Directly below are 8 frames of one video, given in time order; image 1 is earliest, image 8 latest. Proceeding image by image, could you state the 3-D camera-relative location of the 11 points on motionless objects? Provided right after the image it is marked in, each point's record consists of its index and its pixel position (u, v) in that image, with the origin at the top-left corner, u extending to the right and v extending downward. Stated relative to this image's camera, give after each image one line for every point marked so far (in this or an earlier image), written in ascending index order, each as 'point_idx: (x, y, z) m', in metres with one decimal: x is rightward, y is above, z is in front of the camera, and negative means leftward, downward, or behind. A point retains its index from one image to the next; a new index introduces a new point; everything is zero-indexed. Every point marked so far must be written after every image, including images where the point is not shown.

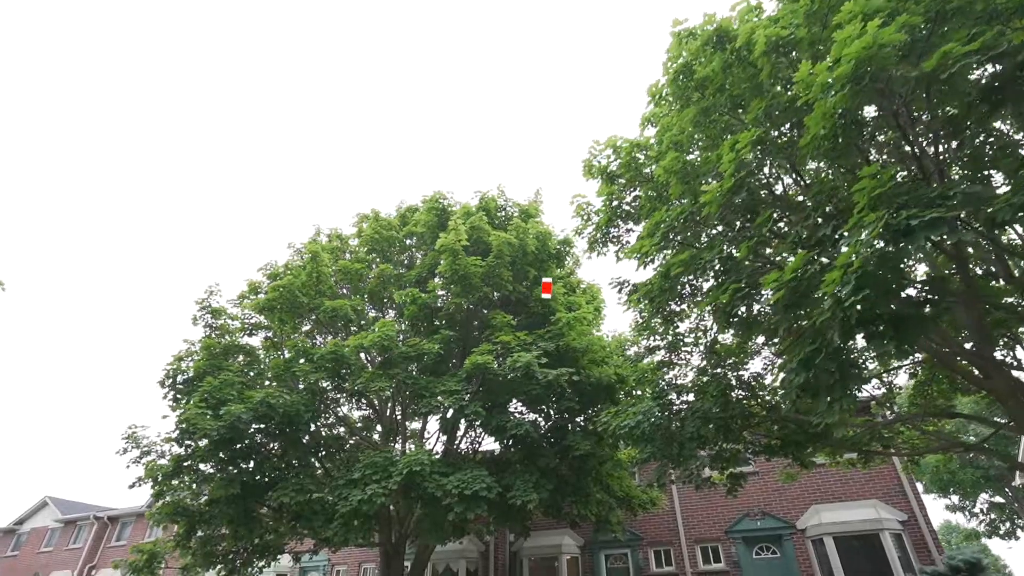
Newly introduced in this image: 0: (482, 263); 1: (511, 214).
0: (-0.6, +0.5, +10.9) m
1: (0.0, +1.8, +12.6) m
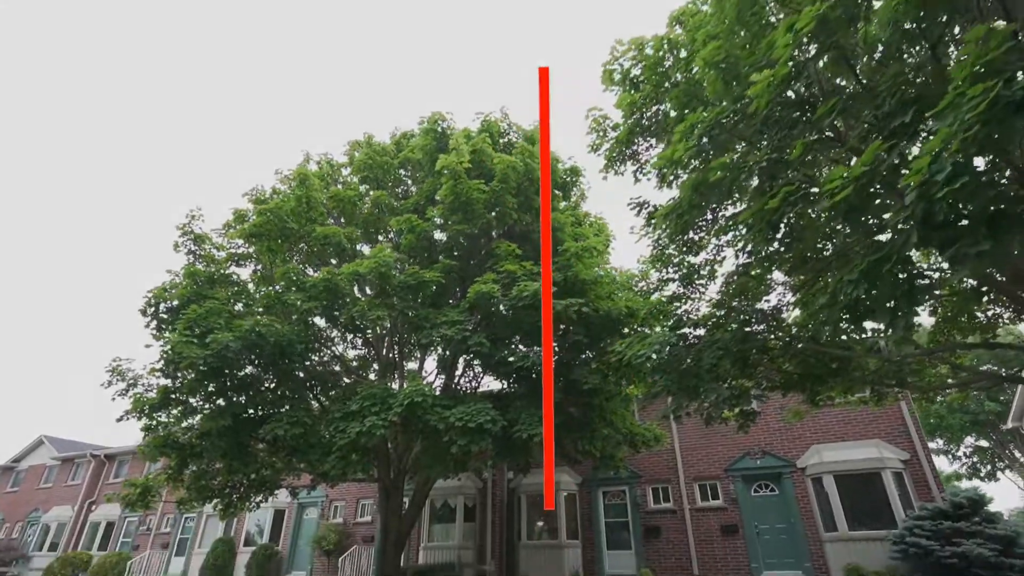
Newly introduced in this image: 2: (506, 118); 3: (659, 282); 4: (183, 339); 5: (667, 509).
0: (-0.5, +2.0, +10.2) m
1: (+0.1, +3.4, +11.7) m
2: (-0.1, +3.9, +12.0) m
3: (+2.9, +0.1, +10.1) m
4: (-5.6, -0.9, +8.8) m
5: (+4.5, -6.4, +15.1) m
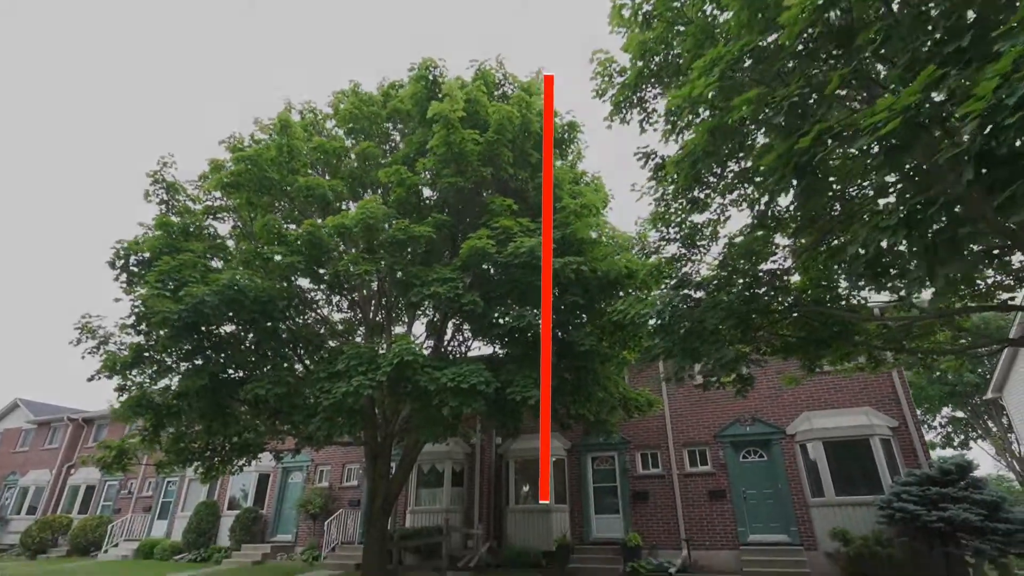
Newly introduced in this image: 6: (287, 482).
0: (-0.6, +2.8, +9.6) m
1: (0.0, +4.2, +11.1) m
2: (-0.2, +4.8, +11.3) m
3: (+2.8, +0.9, +9.7) m
4: (-5.7, -0.1, +8.2) m
5: (+4.2, -5.4, +15.1) m
6: (-8.5, -7.4, +19.5) m
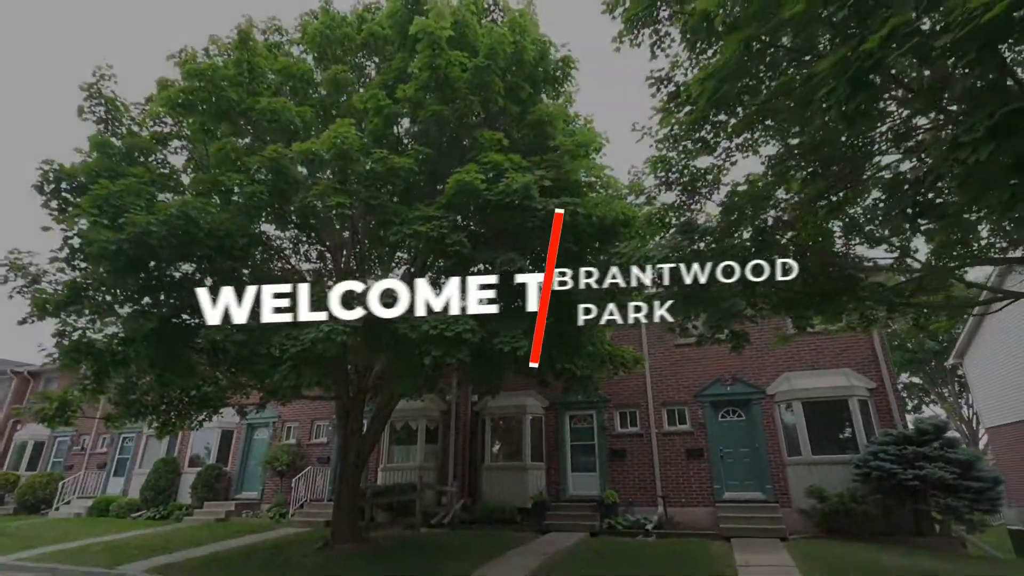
0: (-0.7, +3.7, +8.6) m
1: (-0.2, +5.3, +10.0) m
2: (-0.4, +5.9, +10.2) m
3: (+2.6, +1.8, +9.0) m
4: (-5.8, +0.9, +7.2) m
5: (+3.5, -4.2, +14.9) m
6: (-9.5, -5.5, +18.8) m
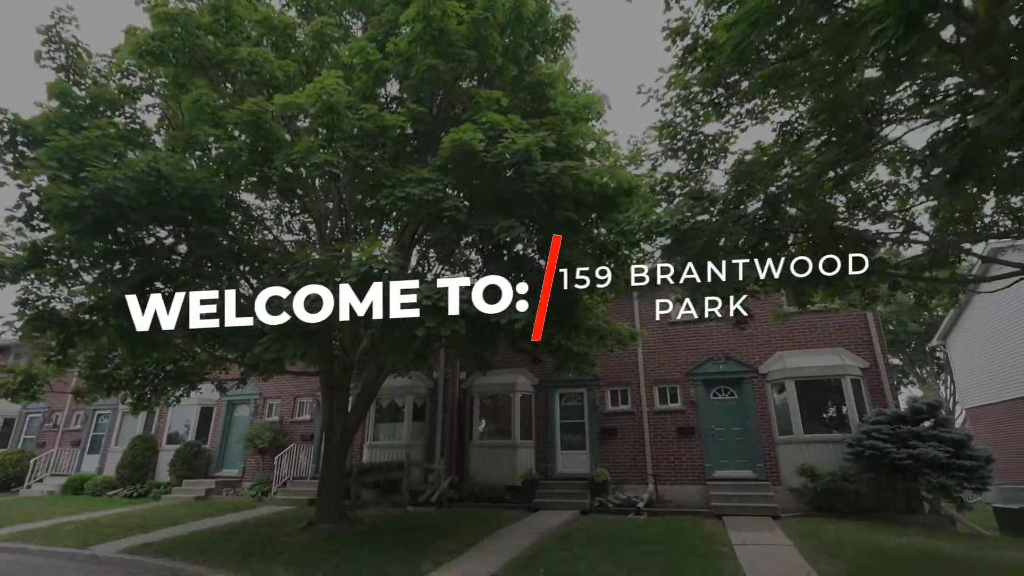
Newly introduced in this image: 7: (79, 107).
0: (-0.7, +4.2, +8.0) m
1: (-0.2, +5.8, +9.4) m
2: (-0.4, +6.4, +9.6) m
3: (+2.5, +2.2, +8.6) m
4: (-5.8, +1.4, +6.5) m
5: (+3.2, -3.5, +14.8) m
6: (-9.9, -4.5, +18.2) m
7: (-6.6, +2.8, +7.9) m
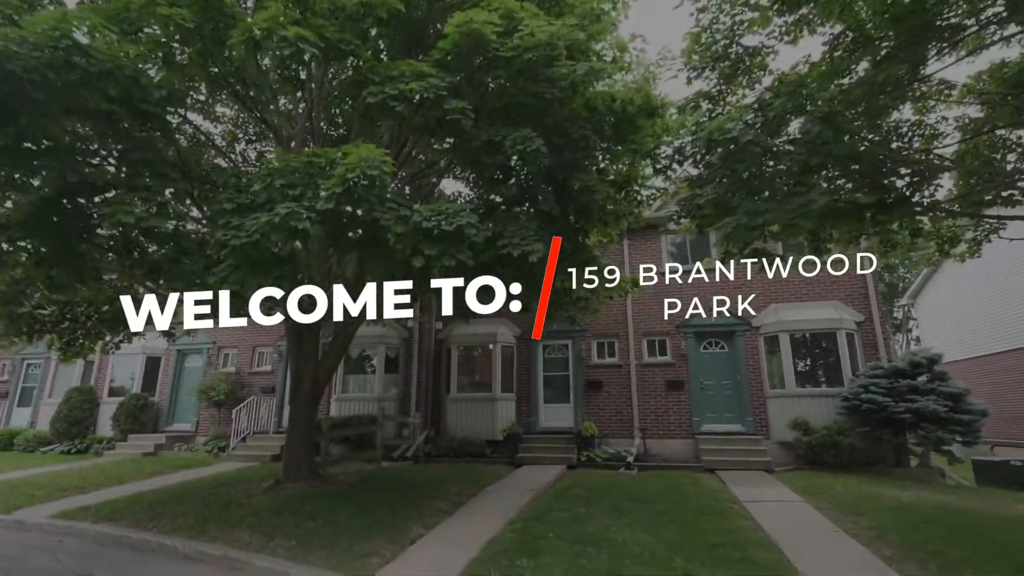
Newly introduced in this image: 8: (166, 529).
0: (-0.5, +5.1, +6.5) m
1: (-0.1, +6.8, +7.7) m
2: (-0.3, +7.5, +7.9) m
3: (+2.6, +3.1, +7.5) m
4: (-5.6, +2.3, +4.8) m
5: (+2.7, -2.1, +14.1) m
6: (-10.6, -2.5, +16.7) m
7: (-6.4, +3.8, +6.1) m
8: (-5.0, -3.5, +7.4) m
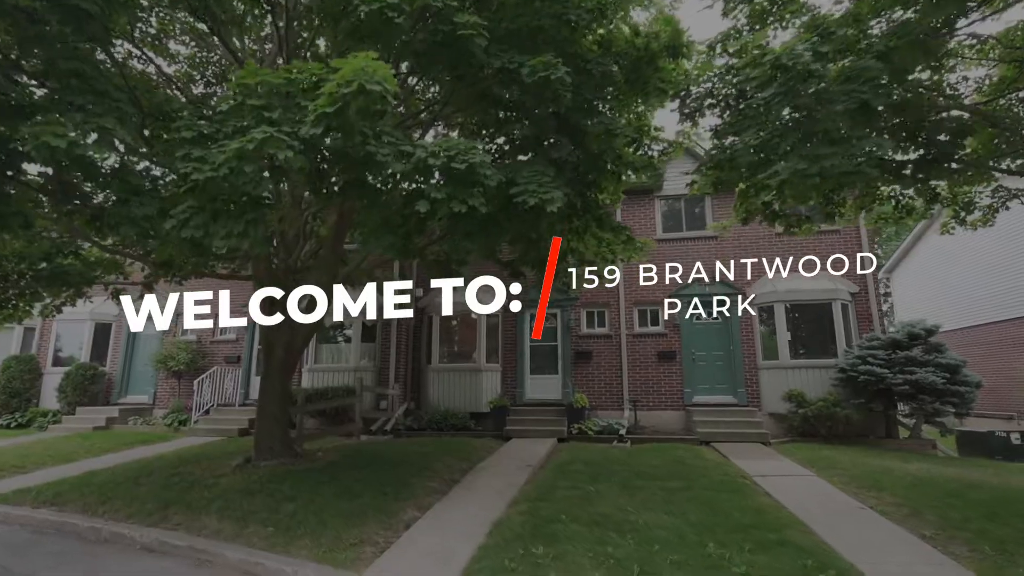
0: (-0.3, +5.6, +5.4) m
1: (+0.1, +7.4, +6.6) m
2: (-0.1, +8.0, +6.6) m
3: (+2.7, +3.6, +6.7) m
4: (-5.3, +2.8, +3.6) m
5: (+2.4, -1.2, +13.6) m
6: (-11.1, -1.4, +15.3) m
7: (-6.2, +4.4, +4.7) m
8: (-4.9, -2.9, +6.5) m
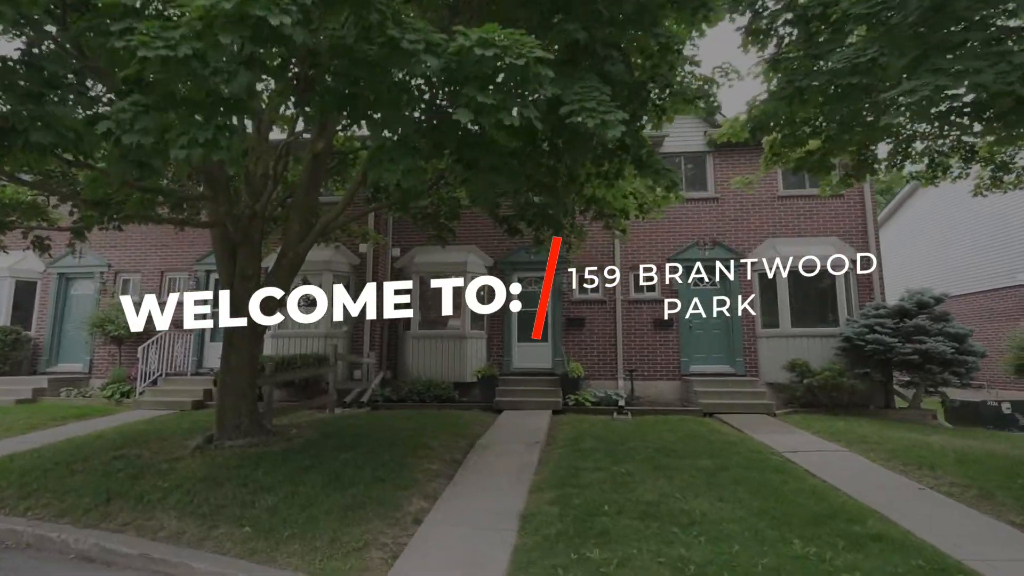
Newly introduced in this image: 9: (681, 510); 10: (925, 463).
0: (+0.2, +6.1, +4.0) m
1: (+0.5, +7.9, +5.1) m
2: (+0.3, +8.6, +5.1) m
3: (+3.1, +4.1, +5.6) m
4: (-4.7, +3.2, +1.9) m
5: (+2.1, -0.3, +12.7) m
6: (-11.5, -0.2, +13.4) m
7: (-5.7, +4.9, +2.9) m
8: (-4.7, -2.3, +5.2) m
9: (+1.6, -2.1, +4.8) m
10: (+5.1, -2.1, +6.3) m
